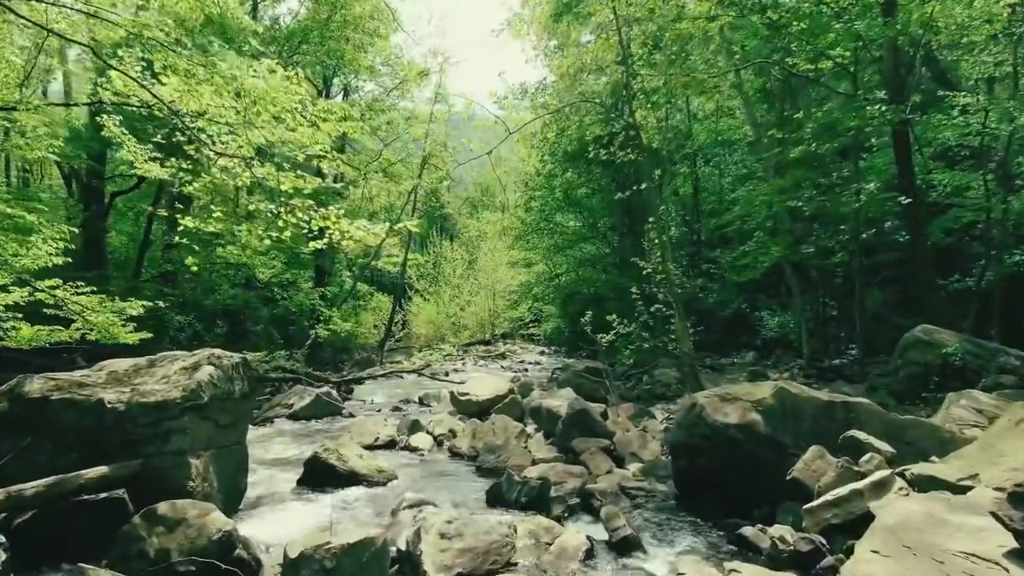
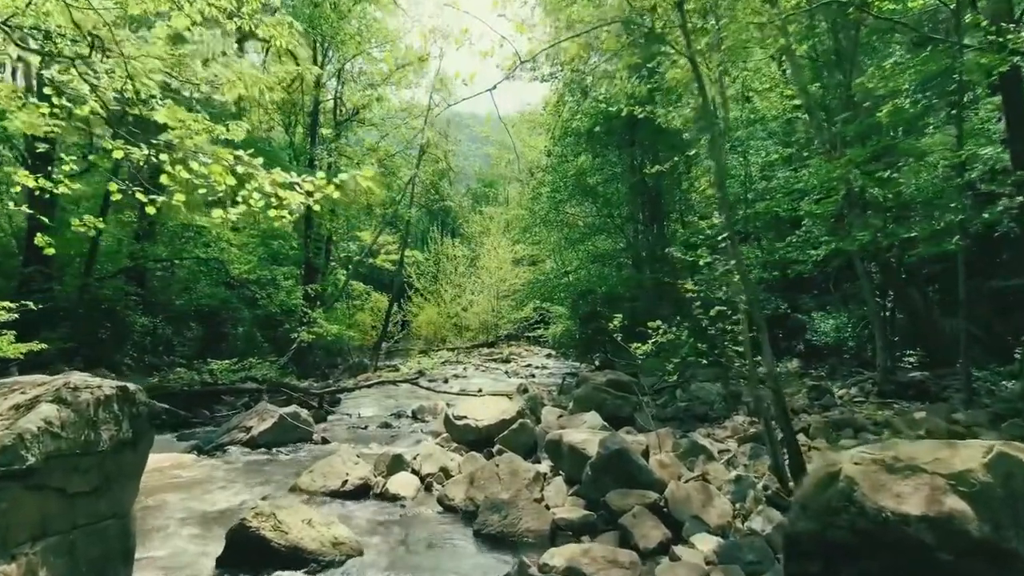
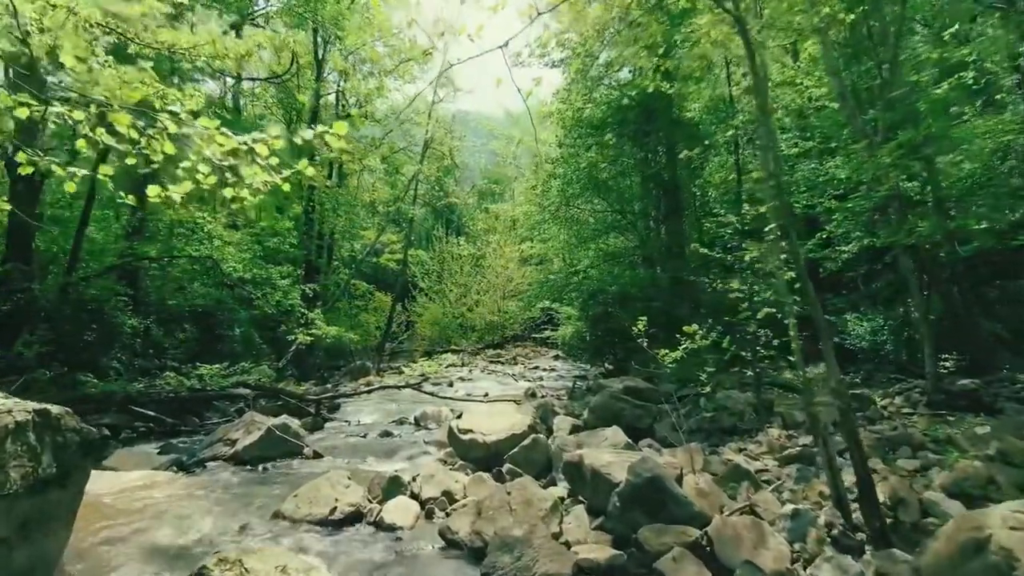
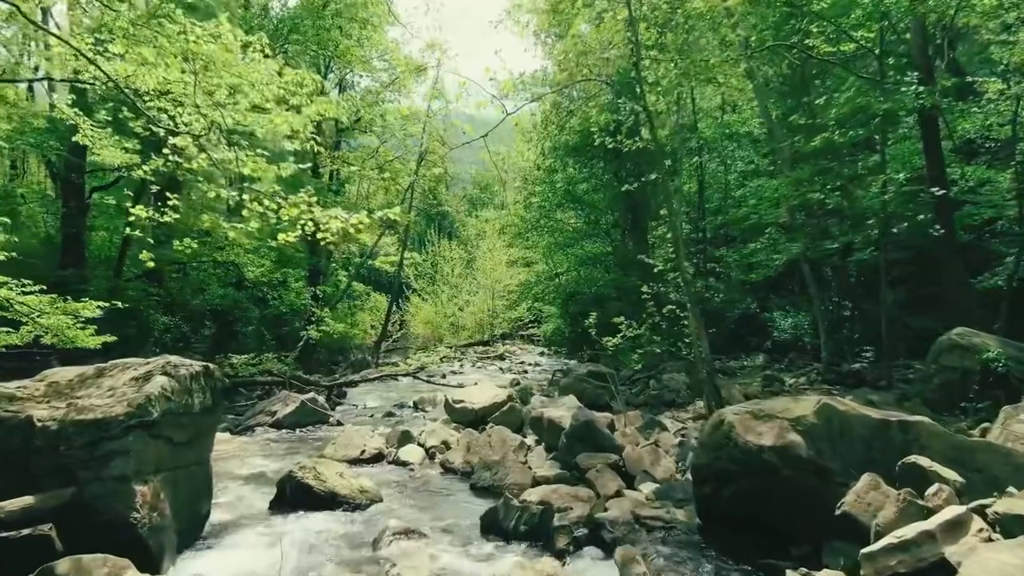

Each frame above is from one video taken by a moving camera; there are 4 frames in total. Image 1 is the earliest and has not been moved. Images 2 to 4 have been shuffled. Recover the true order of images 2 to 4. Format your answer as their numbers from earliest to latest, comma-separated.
4, 2, 3
